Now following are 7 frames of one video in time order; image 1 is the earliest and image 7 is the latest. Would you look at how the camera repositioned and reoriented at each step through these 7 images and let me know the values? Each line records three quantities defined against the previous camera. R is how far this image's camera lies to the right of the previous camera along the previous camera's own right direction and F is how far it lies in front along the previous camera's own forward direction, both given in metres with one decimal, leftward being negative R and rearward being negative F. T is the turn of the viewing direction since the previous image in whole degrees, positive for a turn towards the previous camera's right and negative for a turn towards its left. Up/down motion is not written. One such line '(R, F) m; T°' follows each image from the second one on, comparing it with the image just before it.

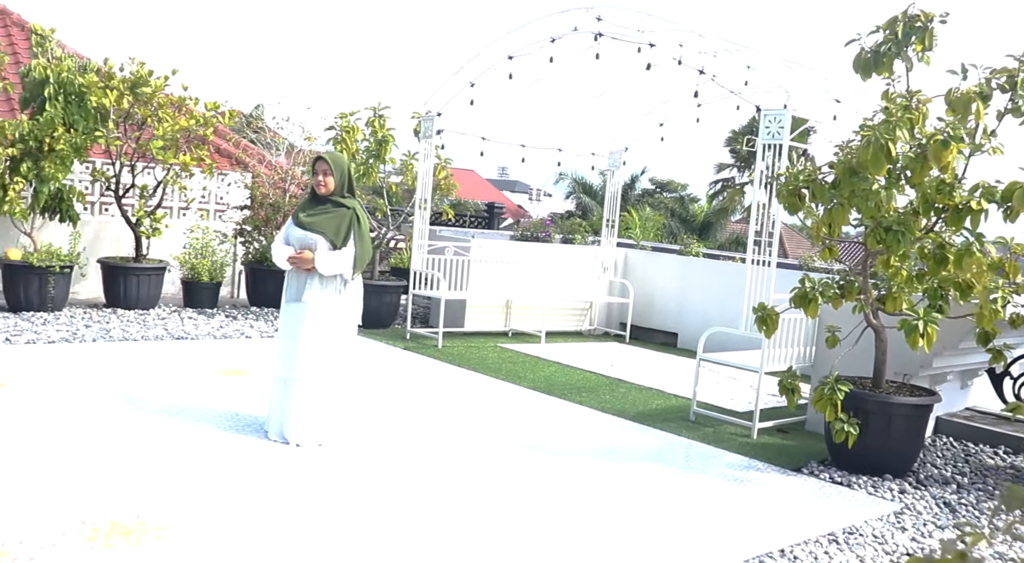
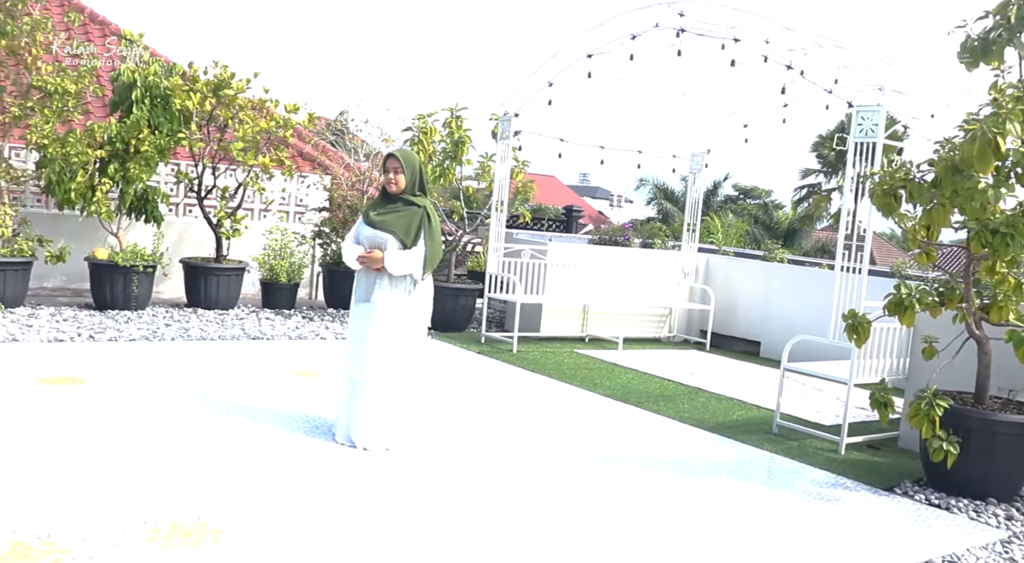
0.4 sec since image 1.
(0.0, +0.2) m; -5°
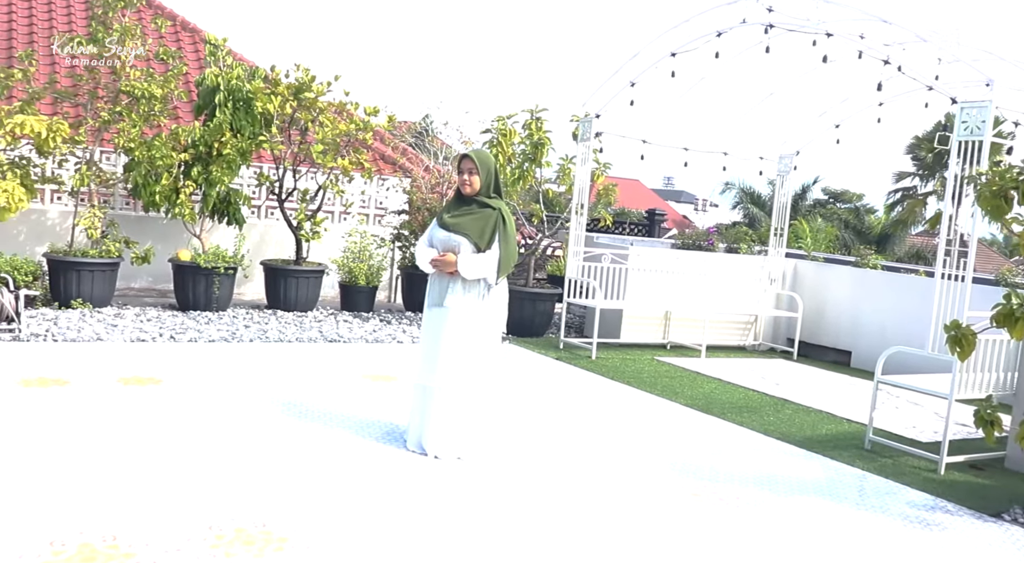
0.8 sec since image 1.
(0.0, +0.2) m; -5°
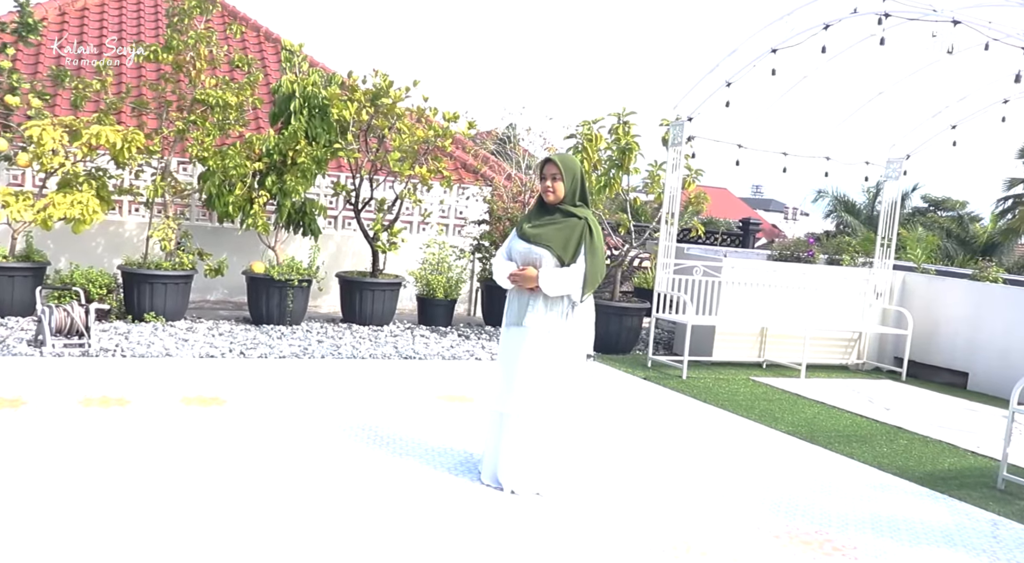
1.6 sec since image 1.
(0.0, +0.4) m; -5°
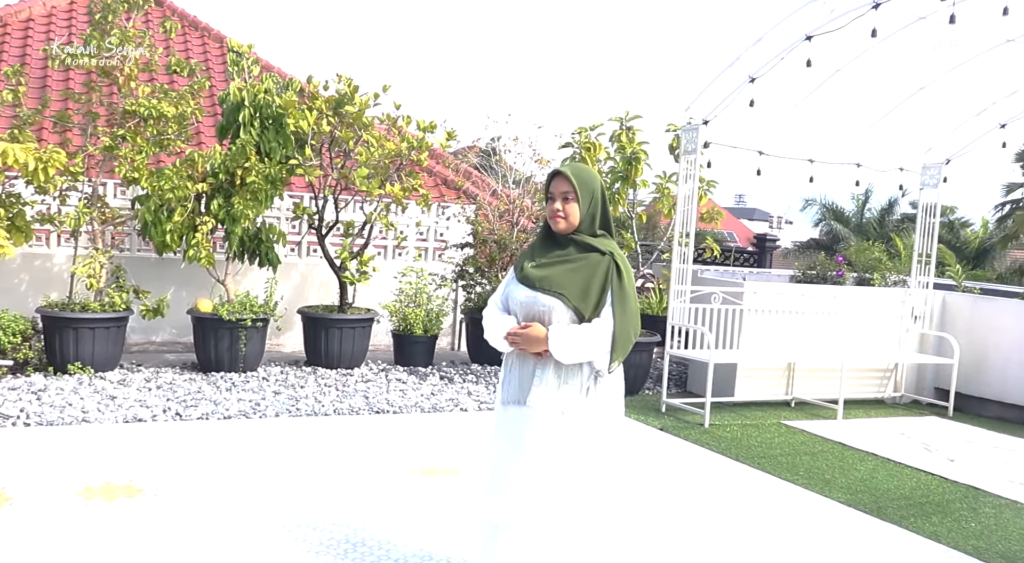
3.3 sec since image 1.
(0.0, +1.0) m; +1°
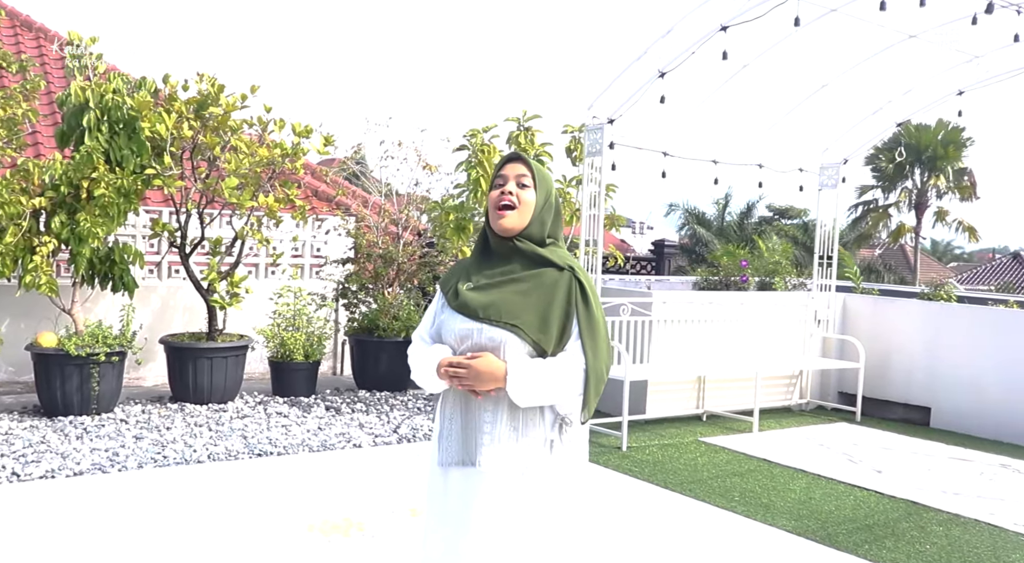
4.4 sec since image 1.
(-0.2, +0.5) m; +8°
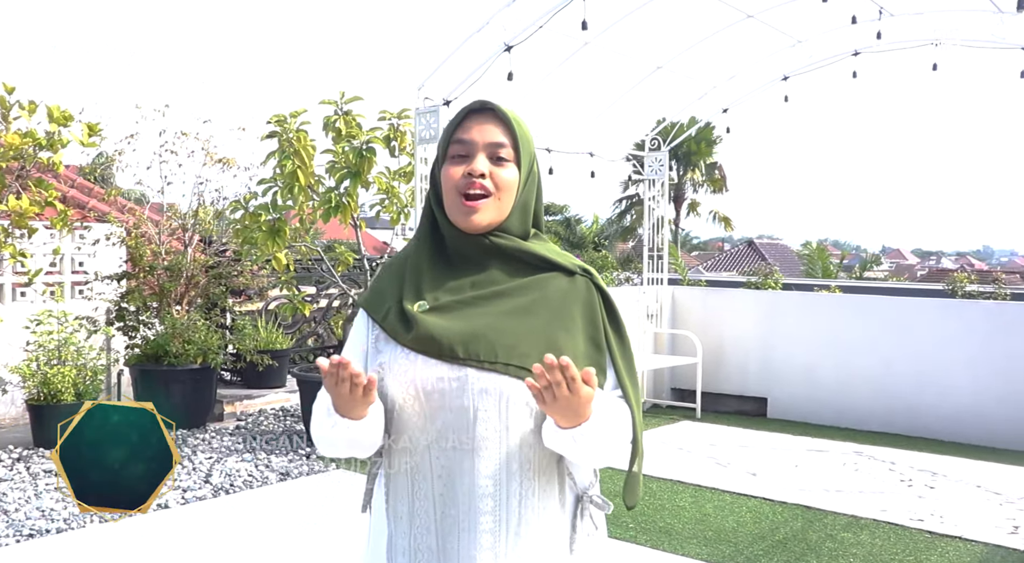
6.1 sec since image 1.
(-0.4, +0.8) m; +15°
